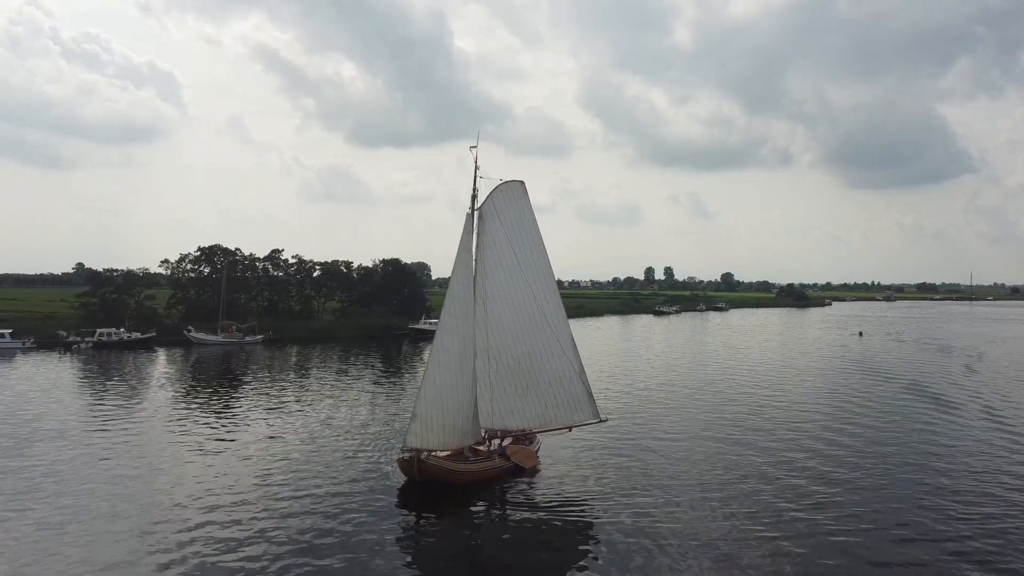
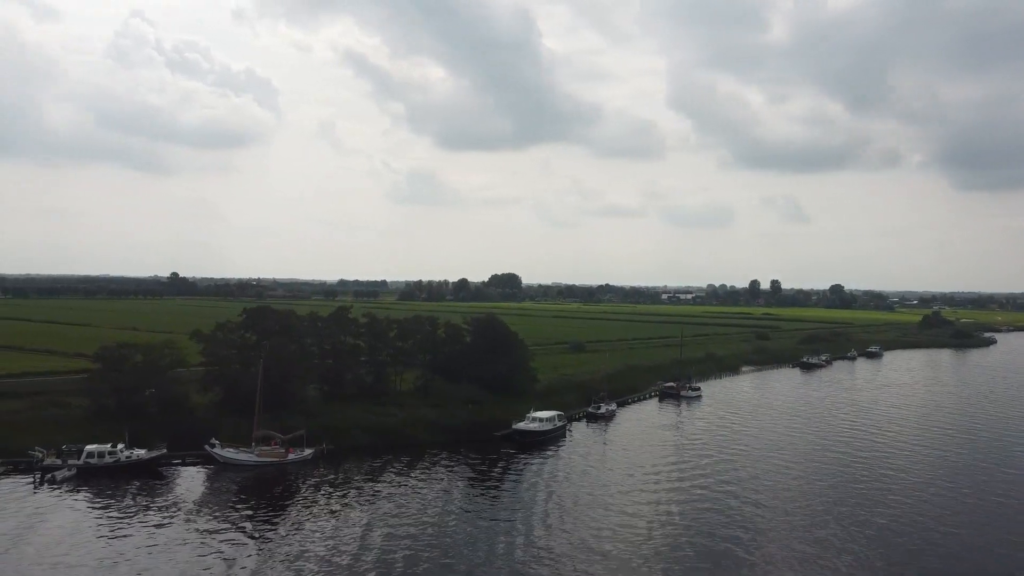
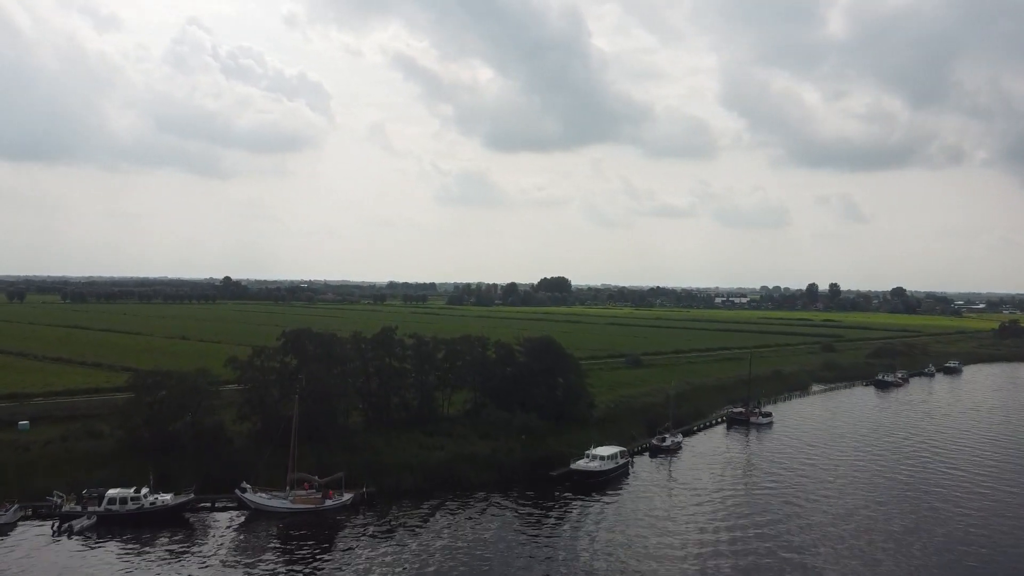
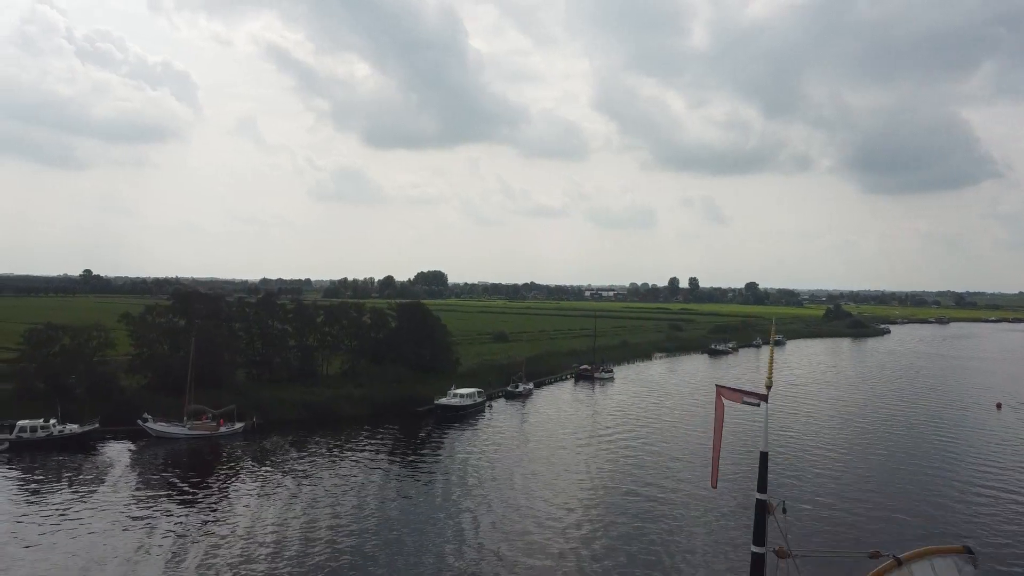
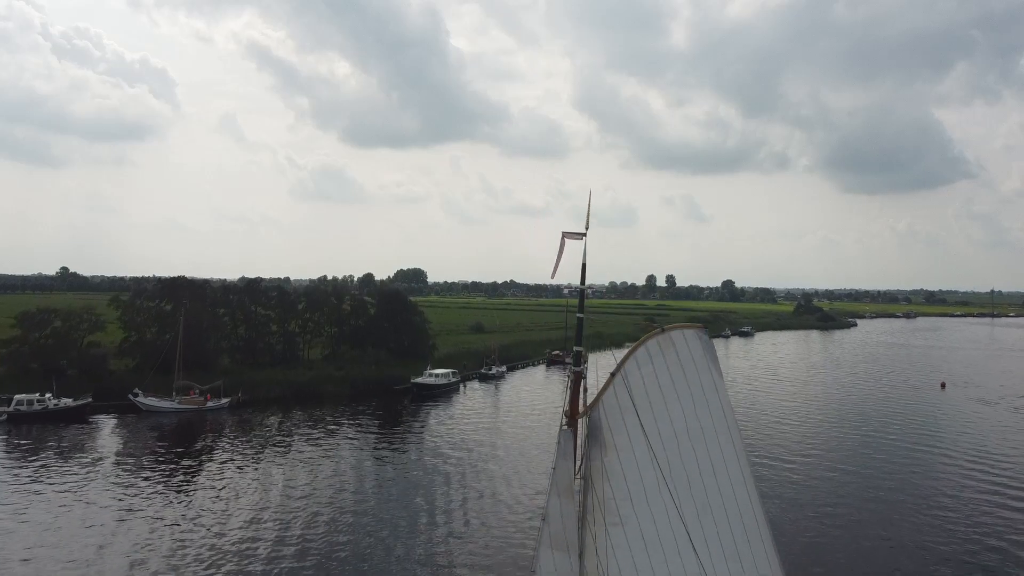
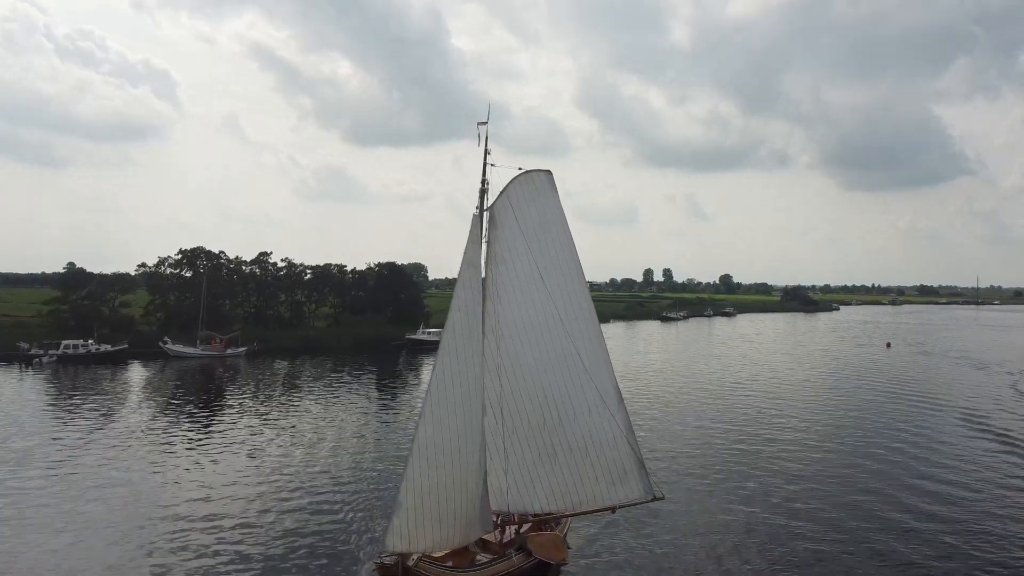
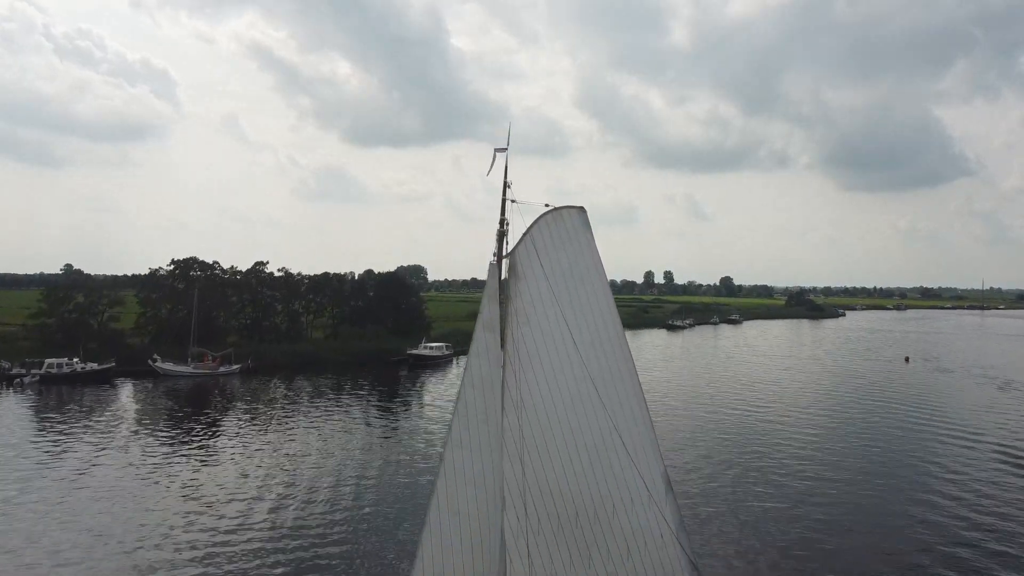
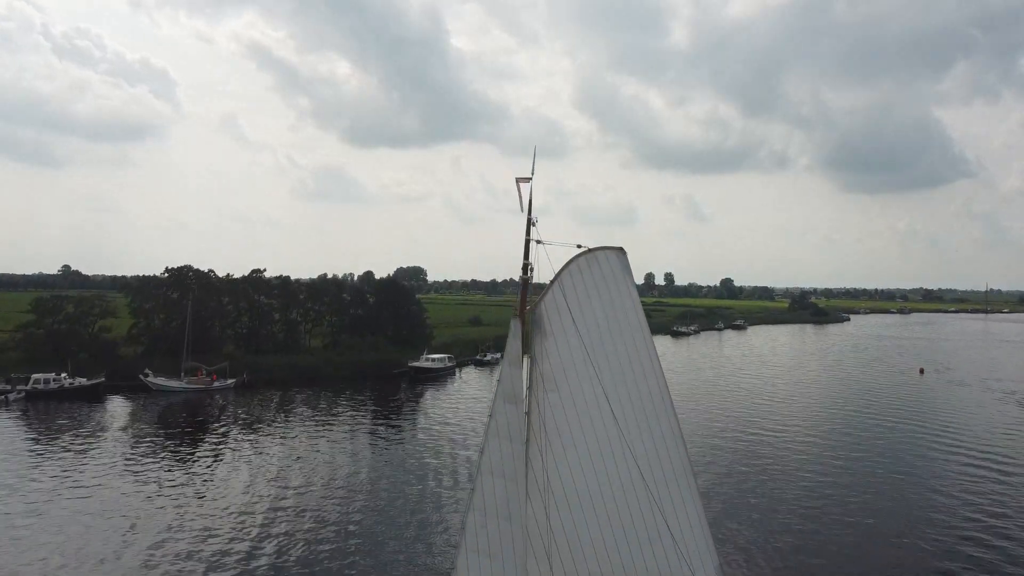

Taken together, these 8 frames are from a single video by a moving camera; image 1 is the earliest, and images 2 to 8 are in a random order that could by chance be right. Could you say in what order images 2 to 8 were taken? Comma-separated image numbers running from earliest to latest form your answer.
6, 7, 8, 5, 4, 2, 3
